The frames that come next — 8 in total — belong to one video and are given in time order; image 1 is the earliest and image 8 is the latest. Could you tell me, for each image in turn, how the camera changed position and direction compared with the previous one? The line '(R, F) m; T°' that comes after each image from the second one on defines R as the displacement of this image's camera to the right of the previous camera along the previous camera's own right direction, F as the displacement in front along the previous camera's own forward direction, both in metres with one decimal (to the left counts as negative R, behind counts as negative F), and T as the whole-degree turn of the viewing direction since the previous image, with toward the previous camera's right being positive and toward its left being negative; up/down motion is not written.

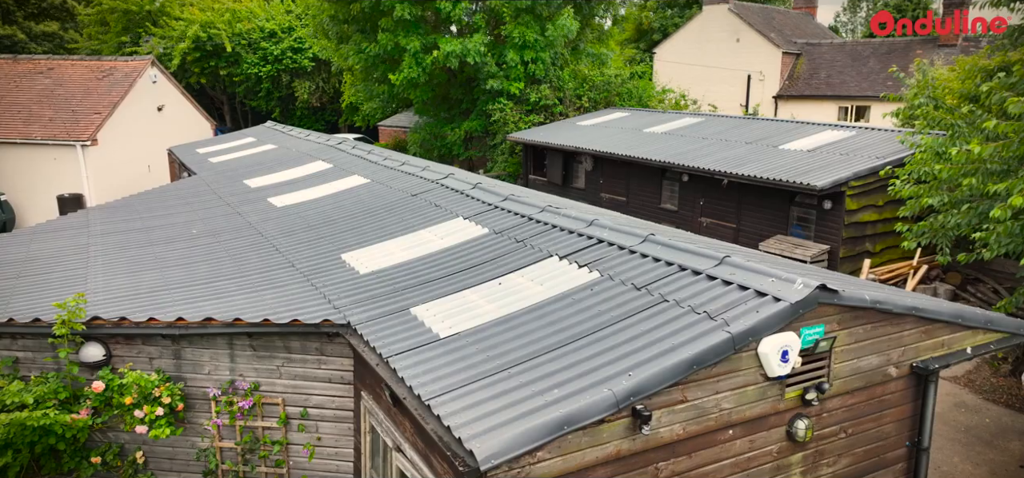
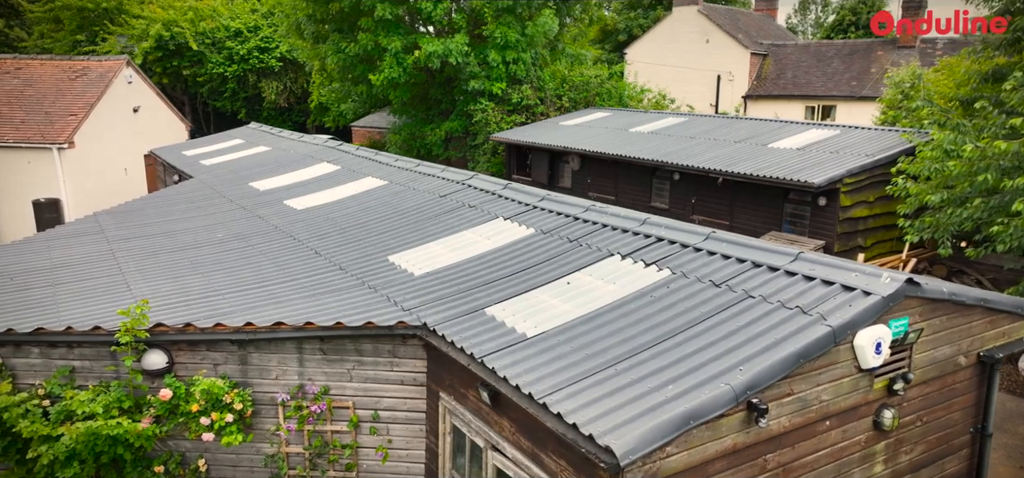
(-1.0, -0.1) m; +4°
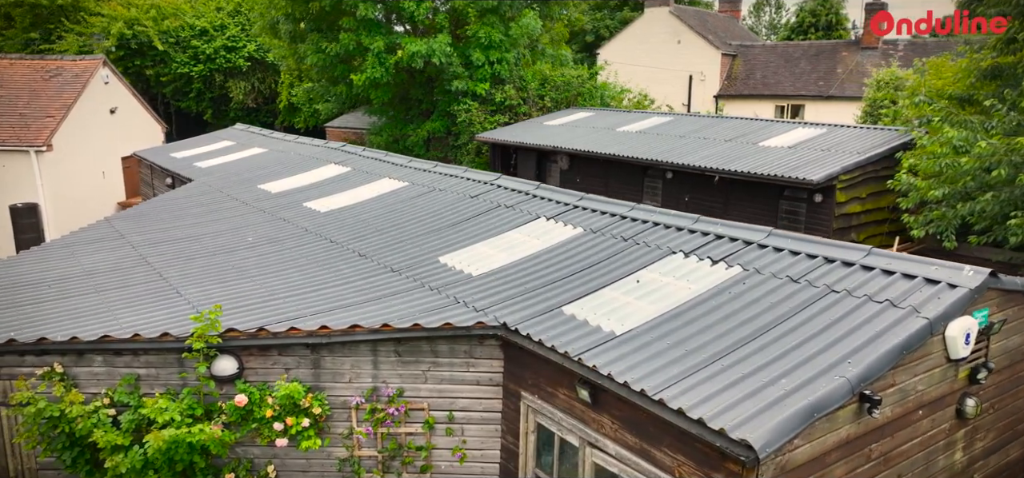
(-1.0, 0.0) m; +4°
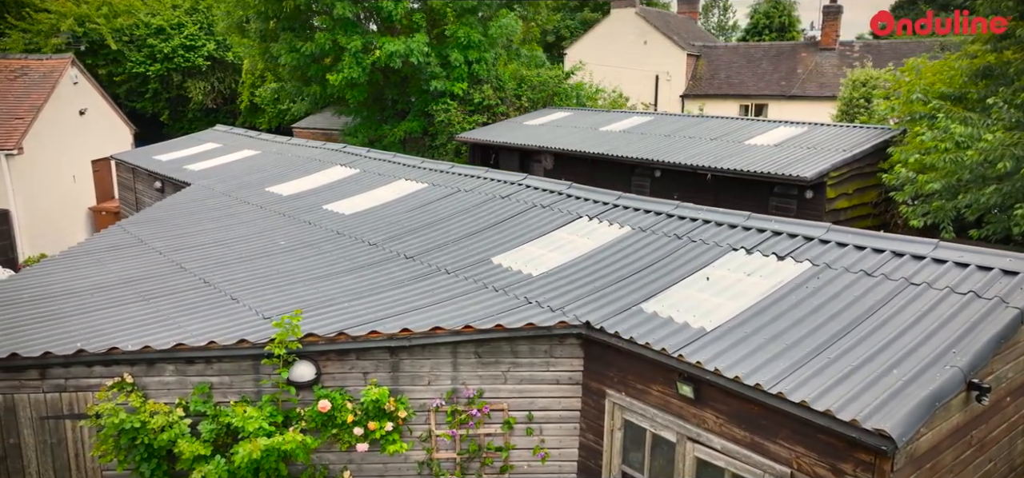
(-1.1, 0.0) m; +4°
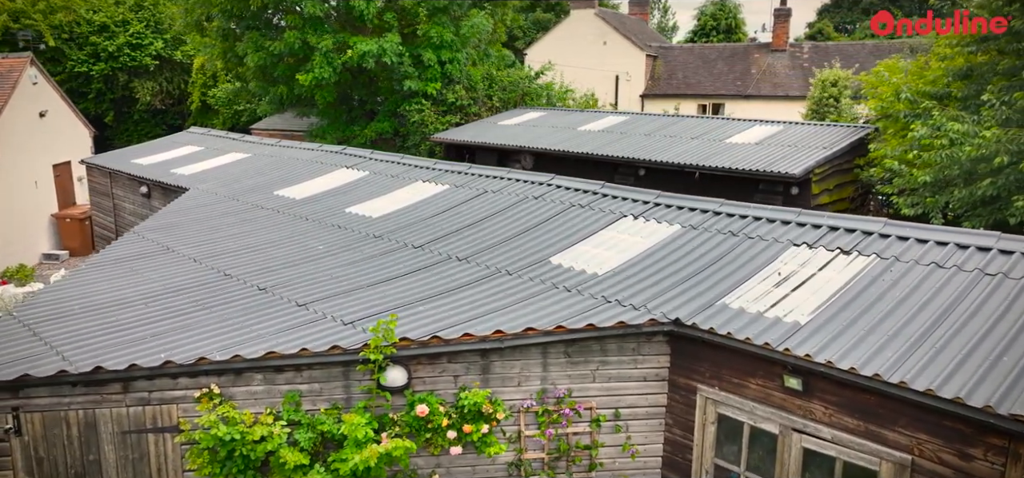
(-1.3, 0.0) m; +5°
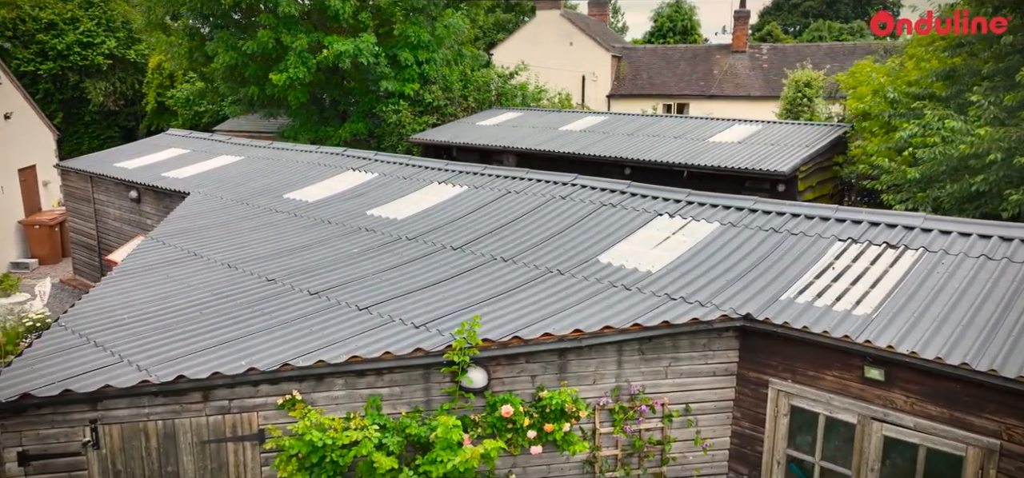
(-1.1, 0.0) m; +4°
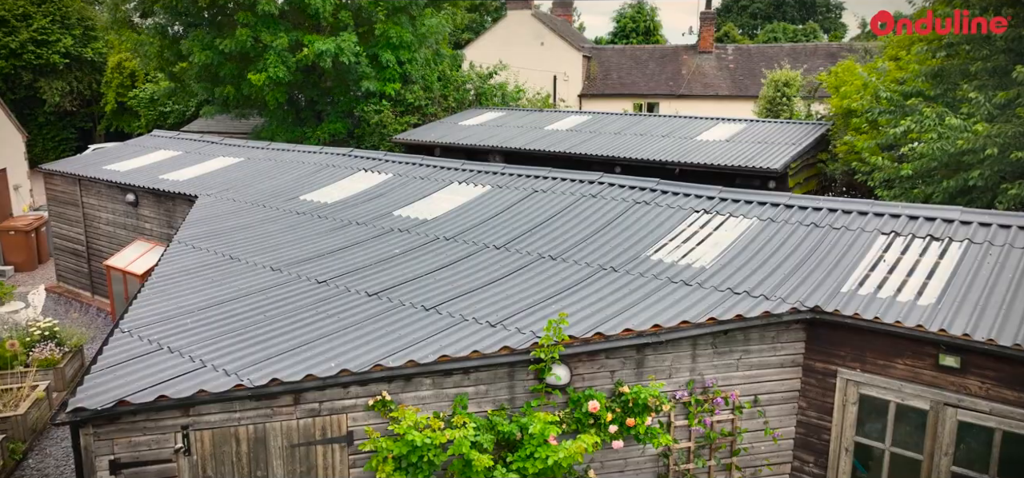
(-1.1, 0.0) m; +4°
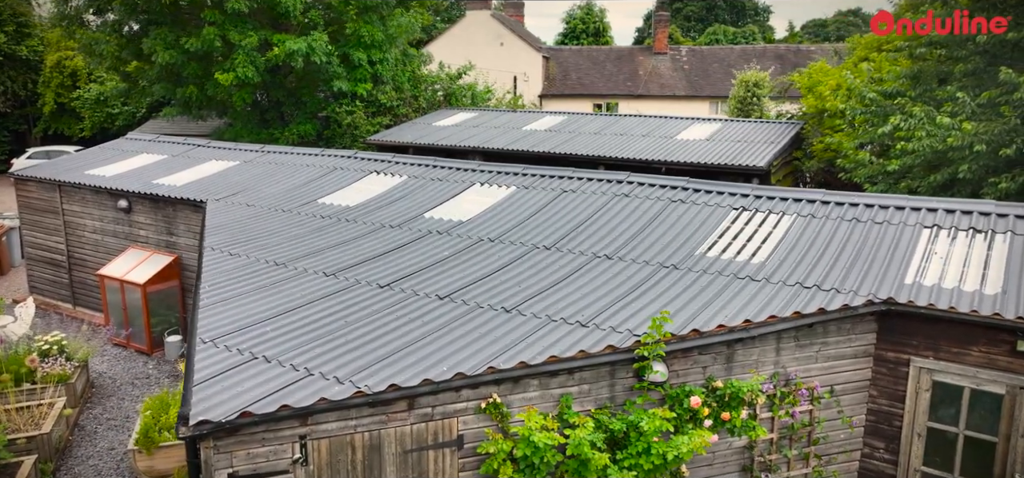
(-1.3, +0.1) m; +5°
